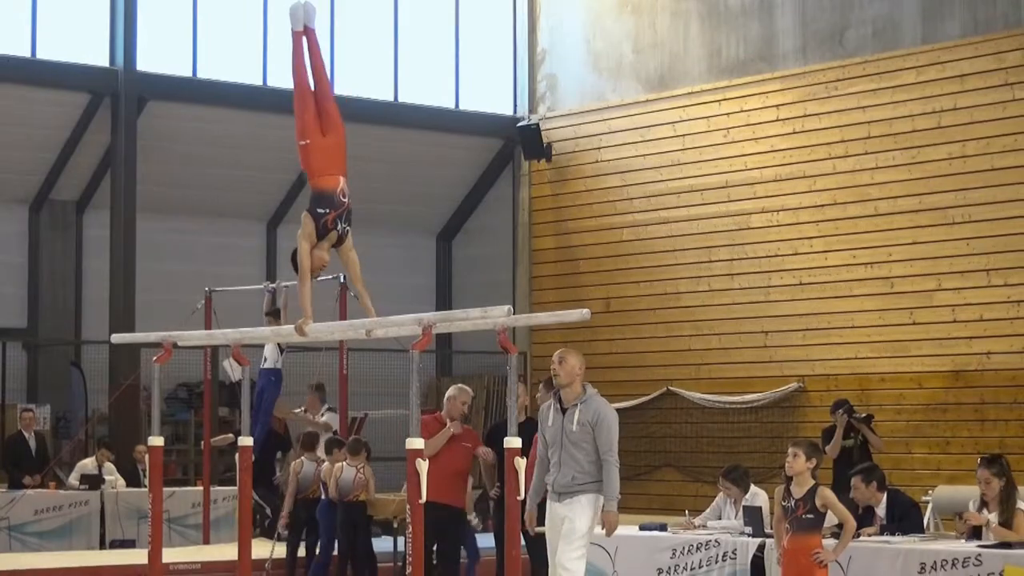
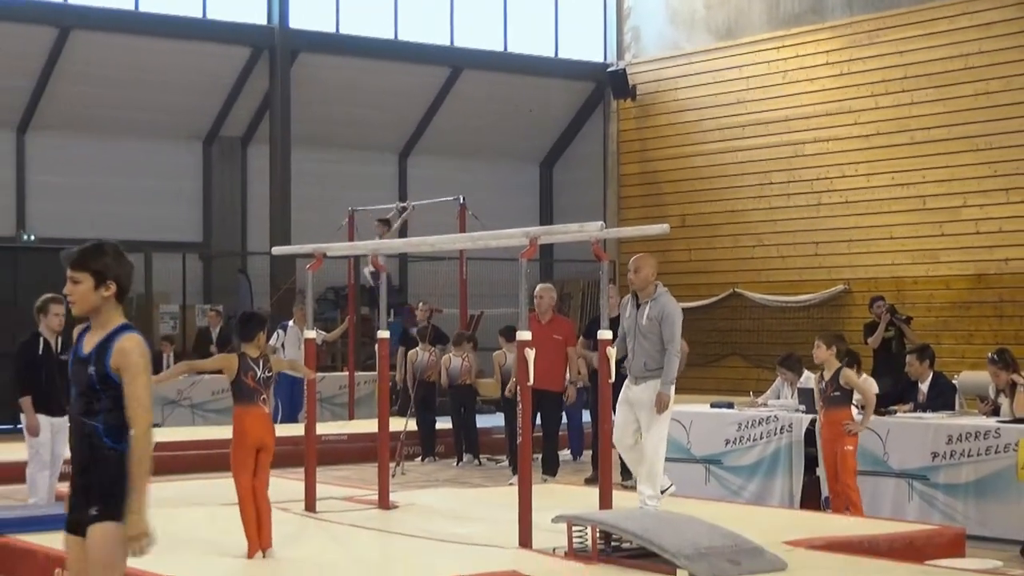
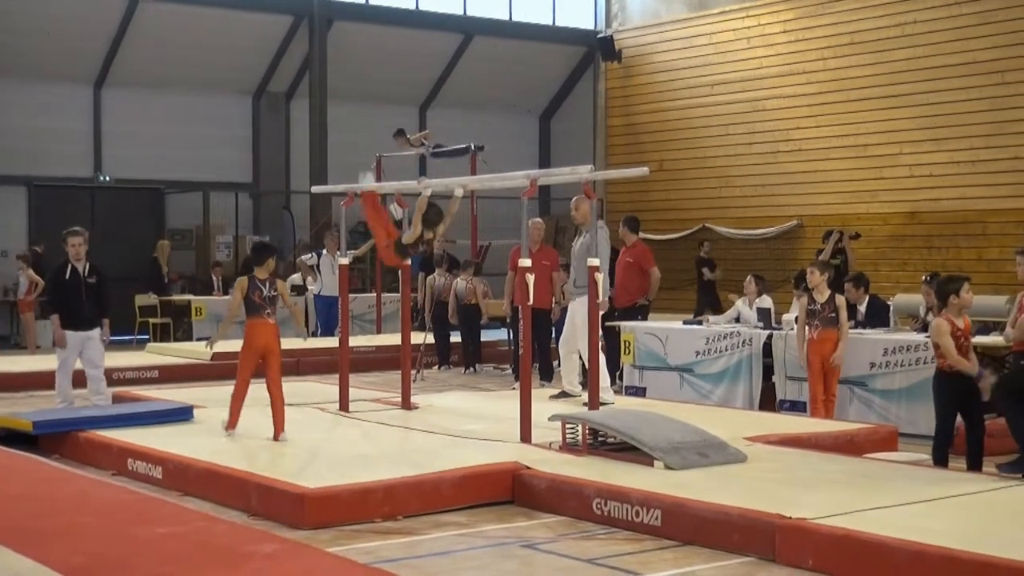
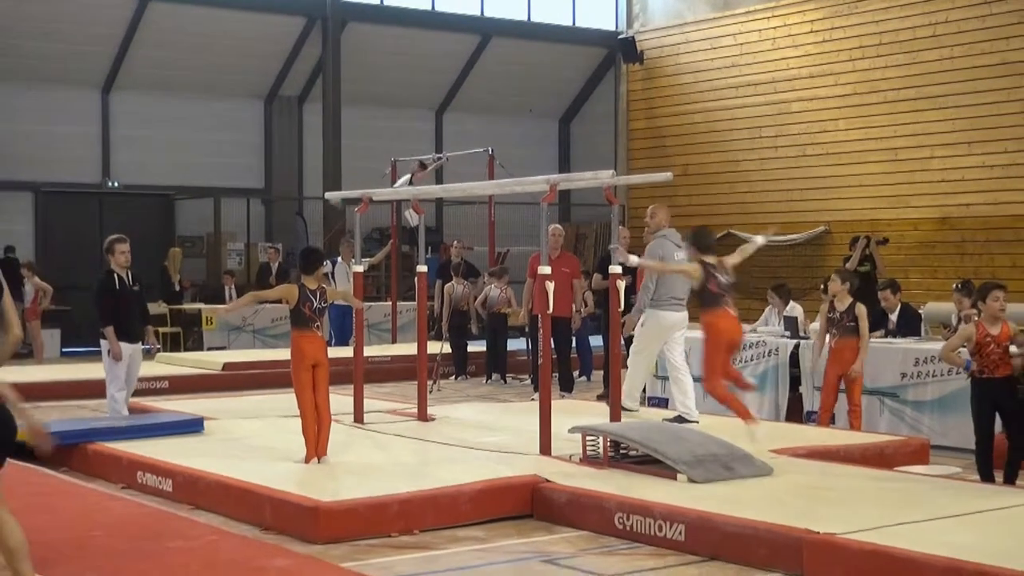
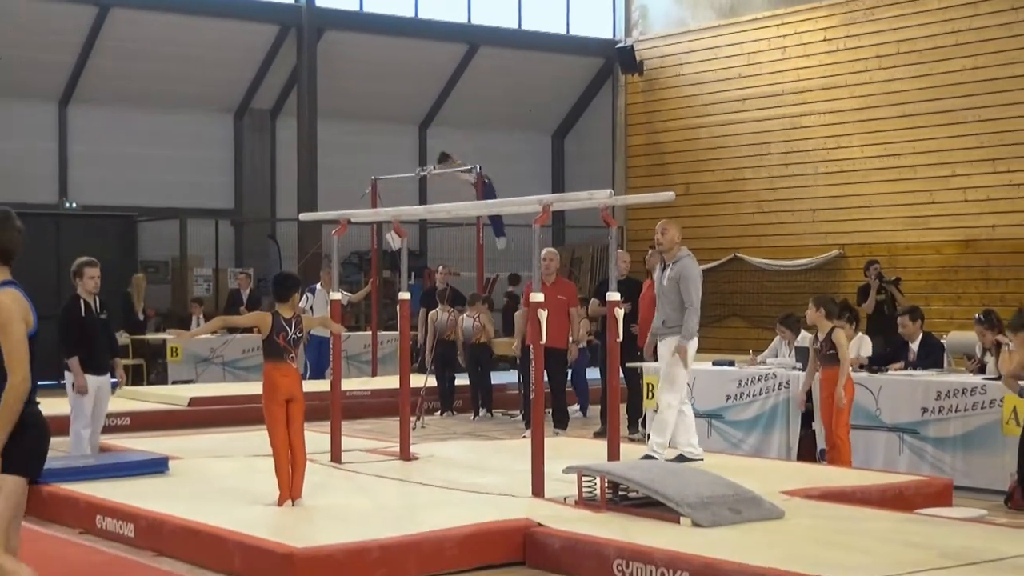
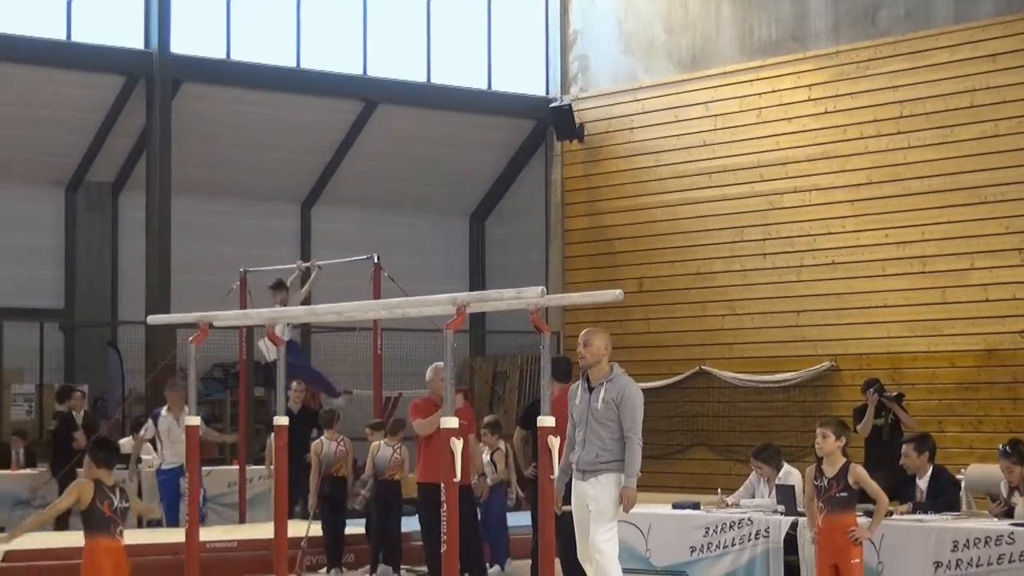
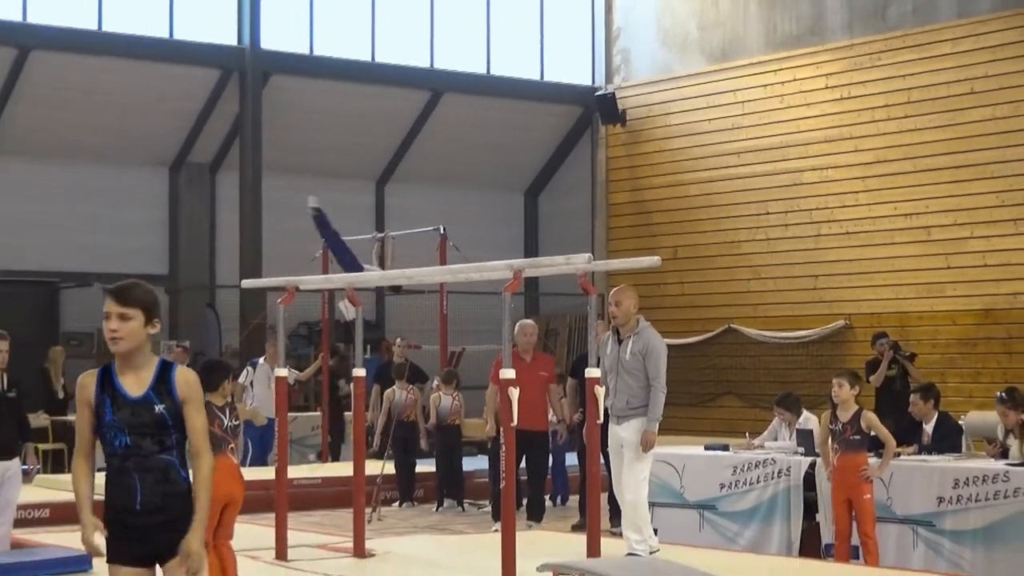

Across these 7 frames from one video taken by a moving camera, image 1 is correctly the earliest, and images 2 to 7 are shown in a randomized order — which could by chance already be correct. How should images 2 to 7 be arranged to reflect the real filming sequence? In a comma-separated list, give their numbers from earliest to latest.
6, 7, 2, 5, 4, 3
